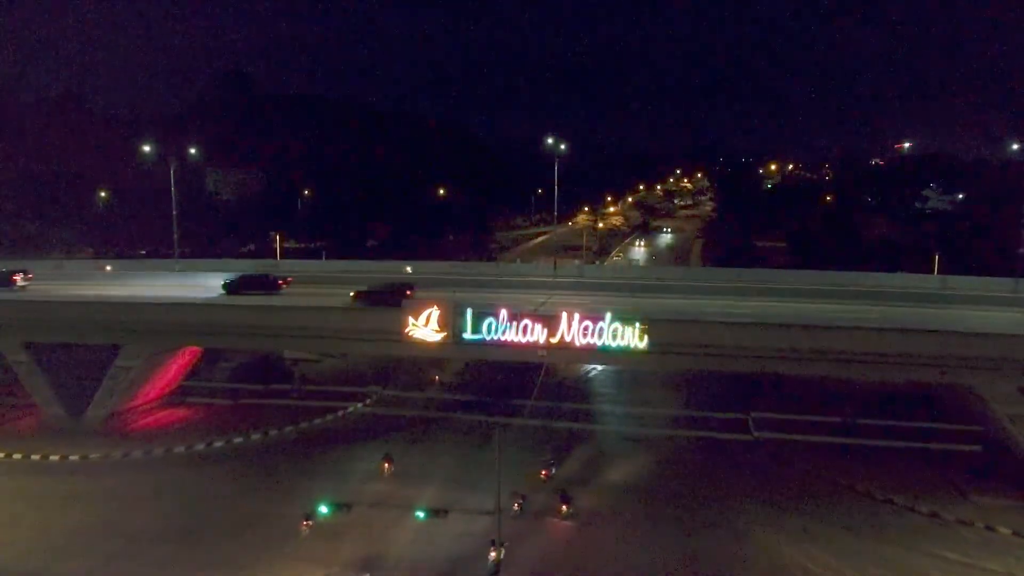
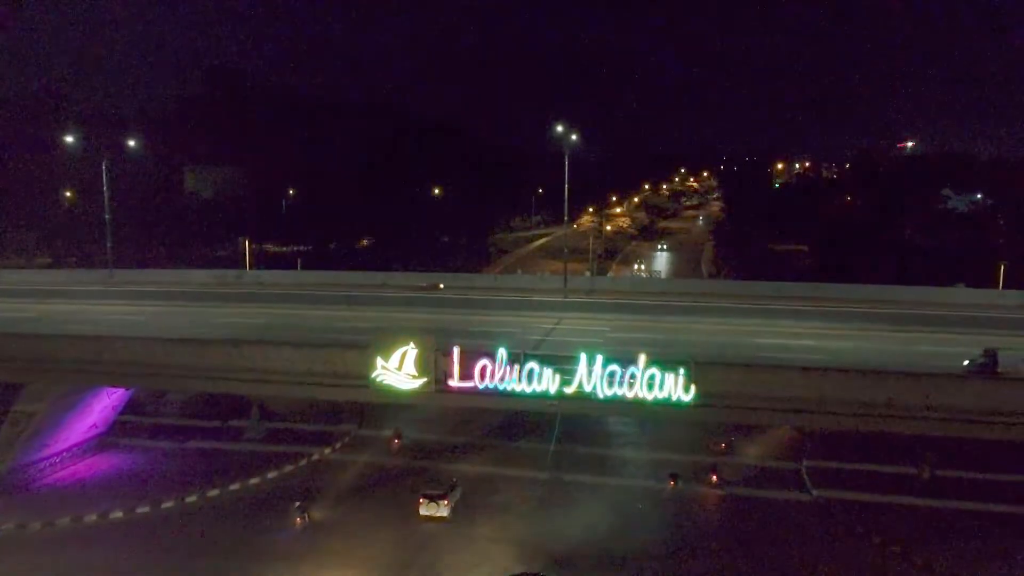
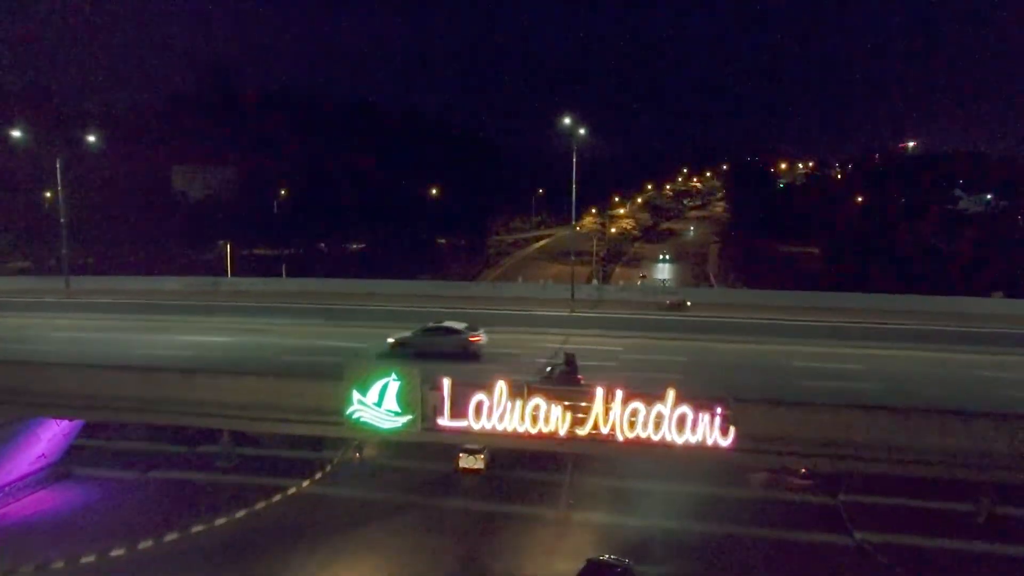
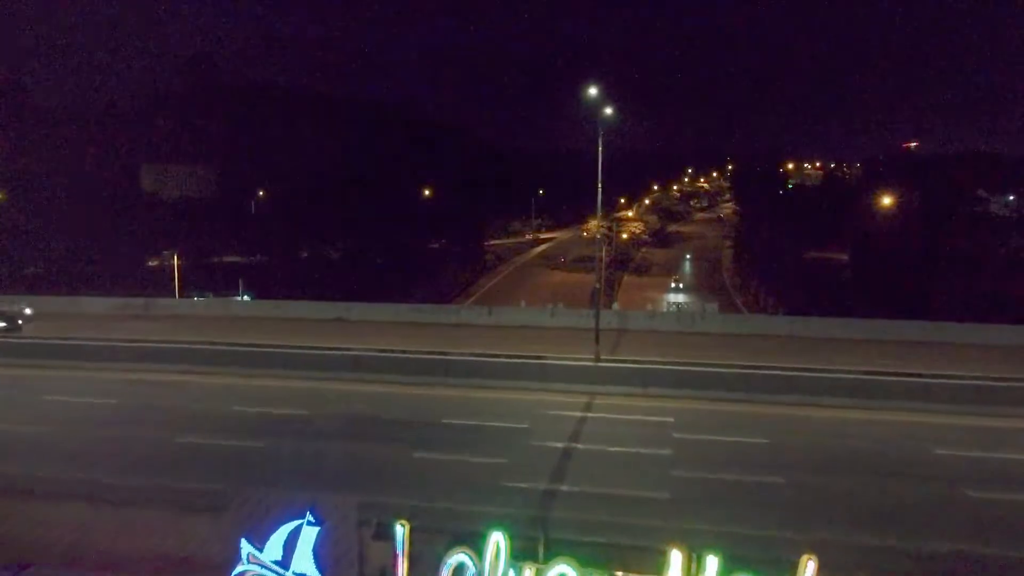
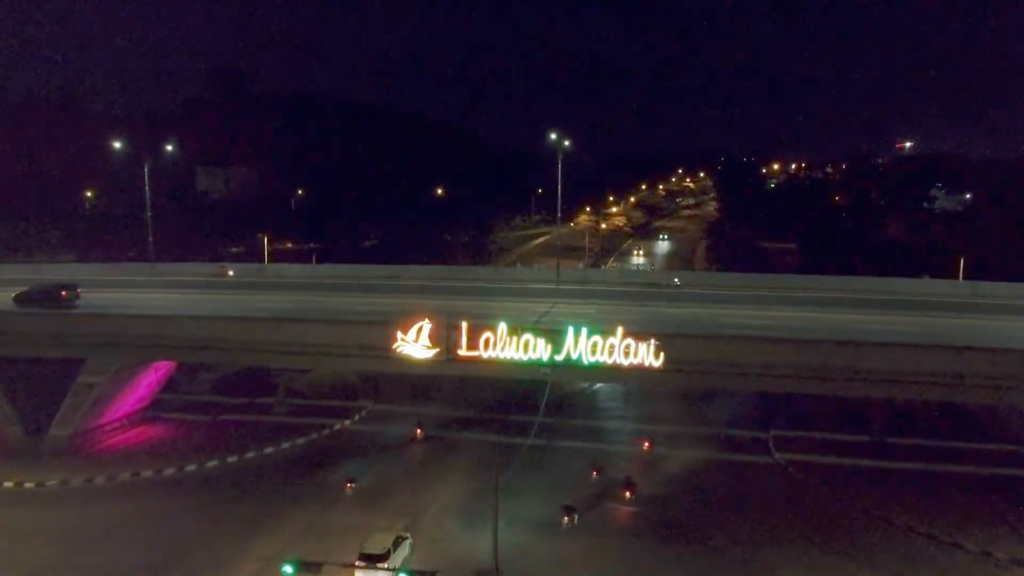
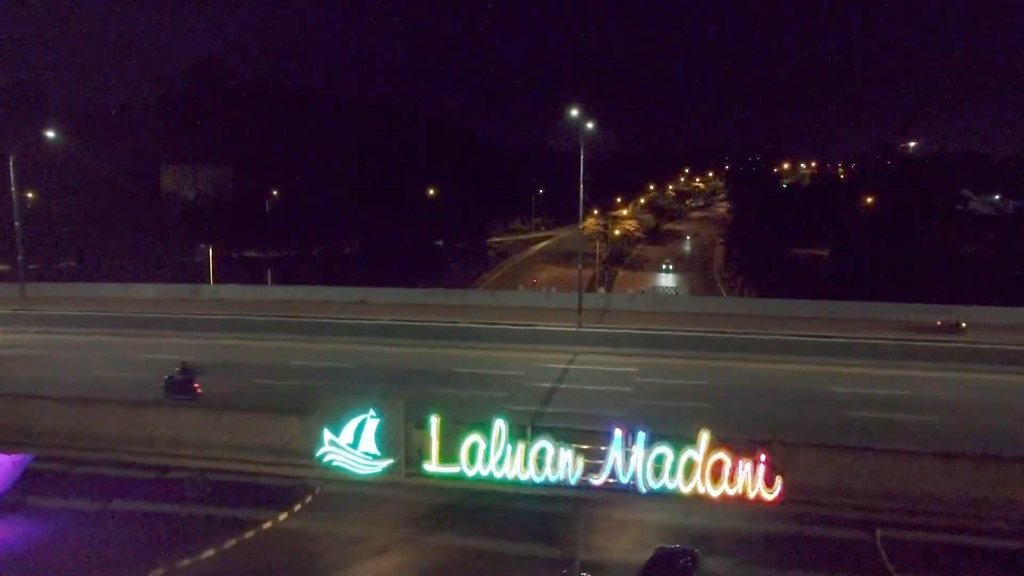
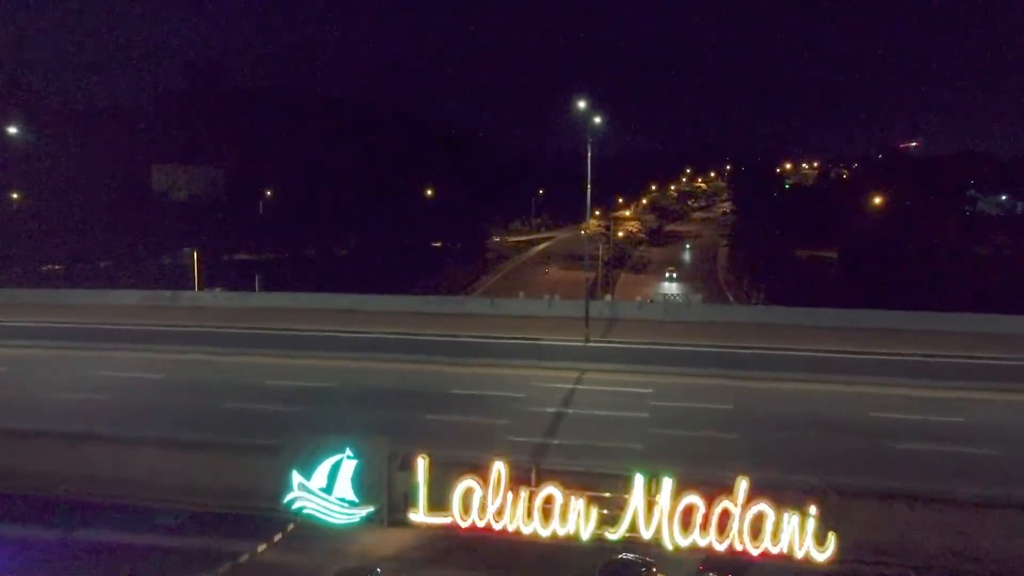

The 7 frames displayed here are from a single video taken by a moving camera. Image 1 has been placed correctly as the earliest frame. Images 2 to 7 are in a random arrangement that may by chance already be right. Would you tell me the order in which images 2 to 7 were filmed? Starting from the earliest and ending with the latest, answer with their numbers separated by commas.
5, 2, 3, 6, 7, 4
